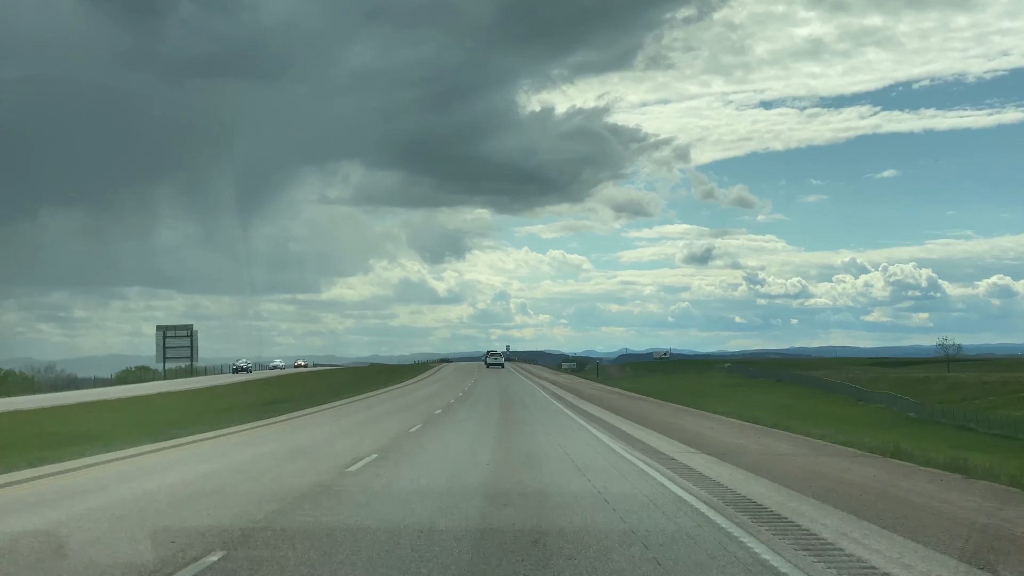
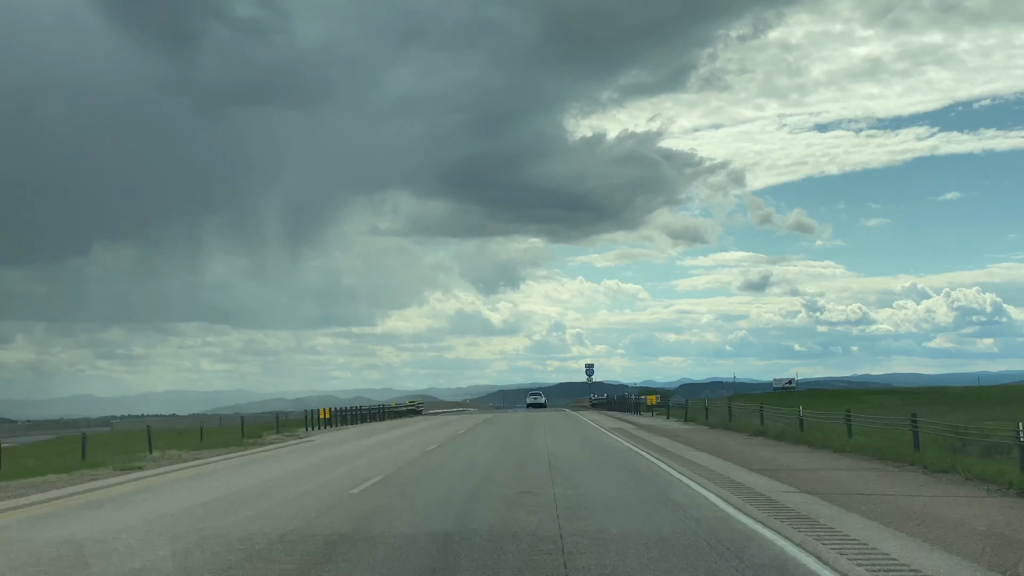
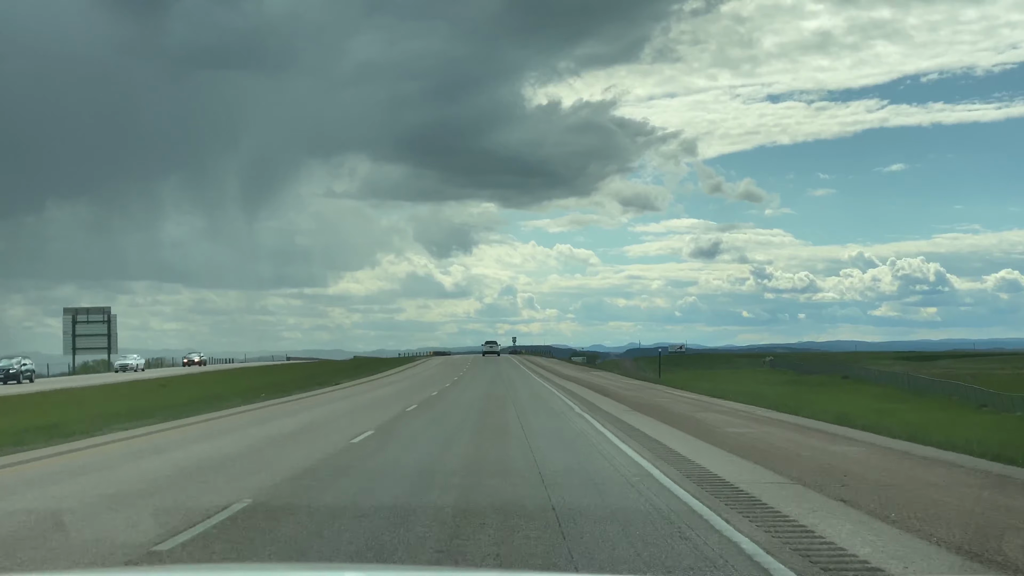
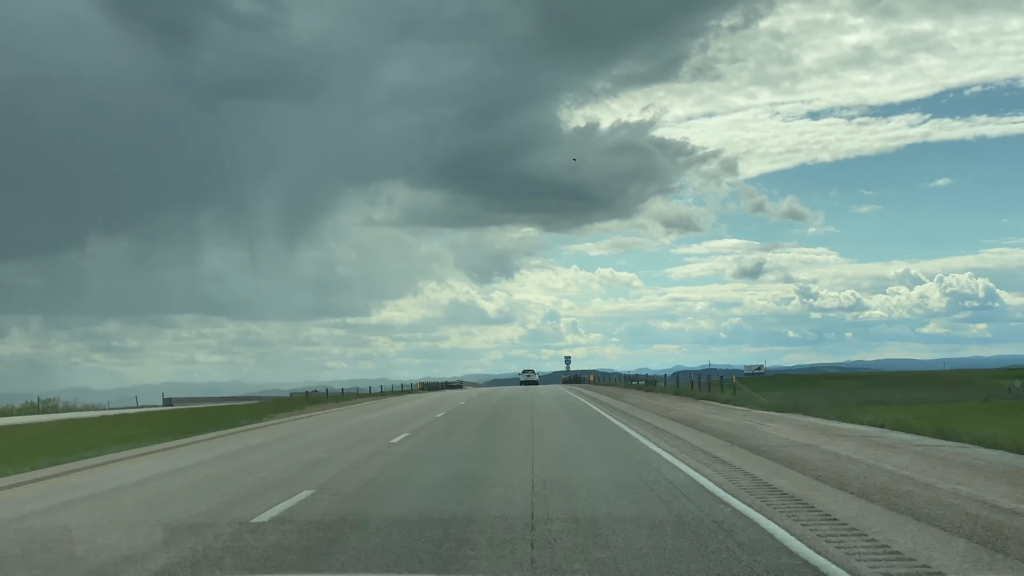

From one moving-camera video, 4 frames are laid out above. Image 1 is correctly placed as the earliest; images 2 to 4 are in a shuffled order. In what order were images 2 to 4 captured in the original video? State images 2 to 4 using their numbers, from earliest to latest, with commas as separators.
3, 4, 2
